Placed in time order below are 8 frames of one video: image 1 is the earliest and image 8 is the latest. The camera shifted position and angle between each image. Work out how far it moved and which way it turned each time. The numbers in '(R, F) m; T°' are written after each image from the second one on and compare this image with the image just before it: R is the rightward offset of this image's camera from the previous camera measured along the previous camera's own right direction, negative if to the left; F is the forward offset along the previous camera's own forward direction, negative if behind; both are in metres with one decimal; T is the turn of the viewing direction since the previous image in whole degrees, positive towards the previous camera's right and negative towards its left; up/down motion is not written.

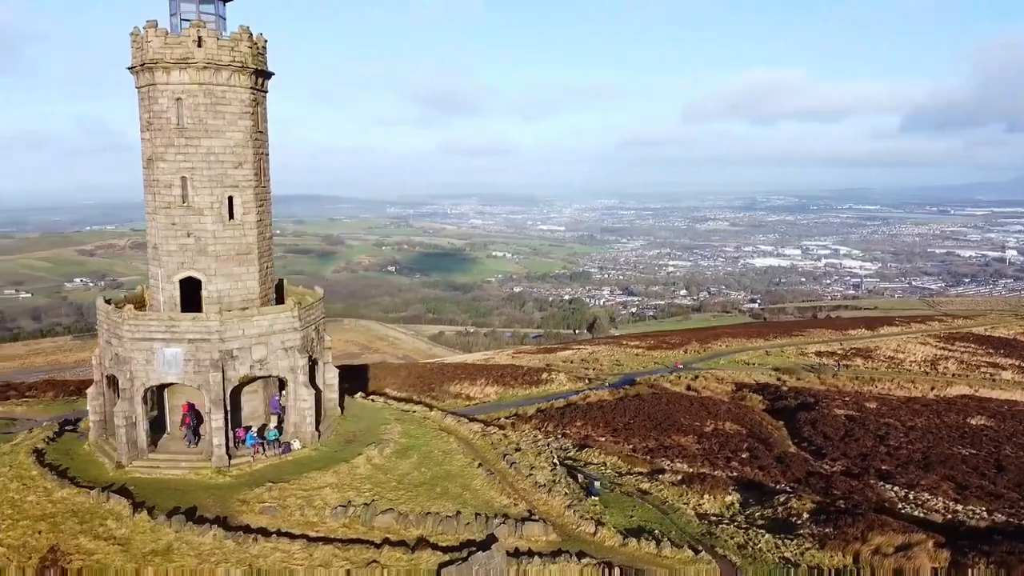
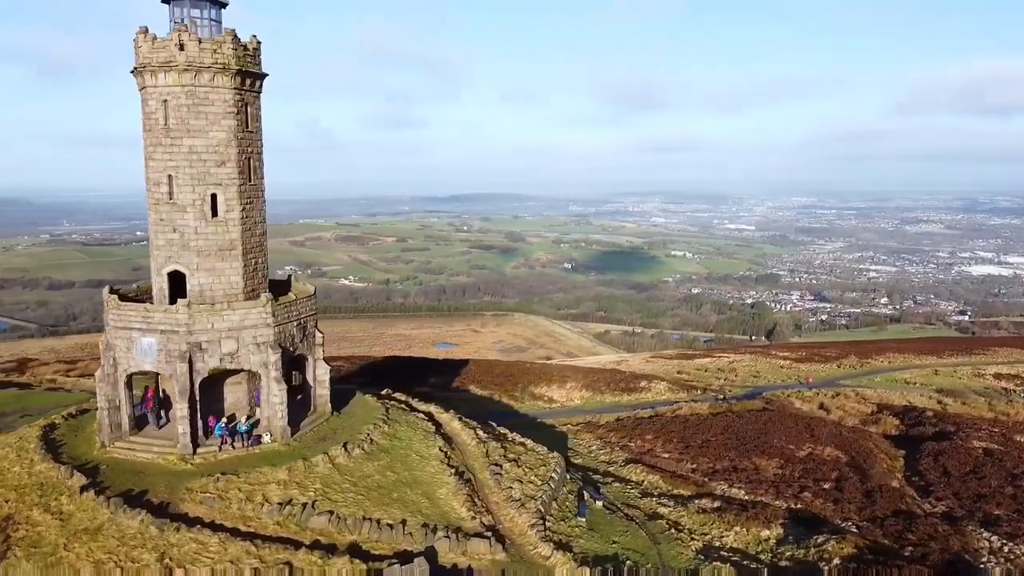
(+4.2, +1.3) m; -13°
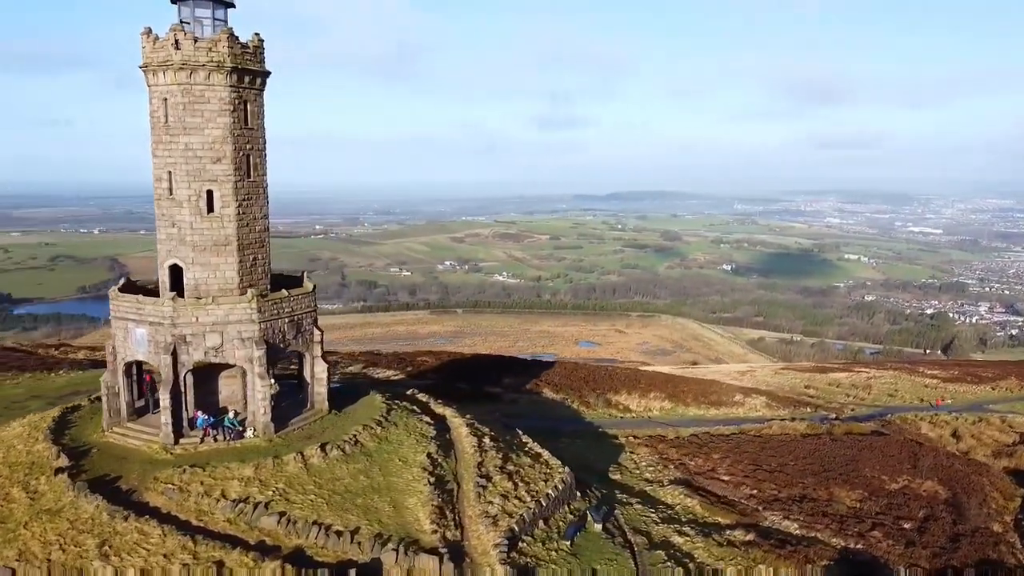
(+3.4, +1.3) m; -11°
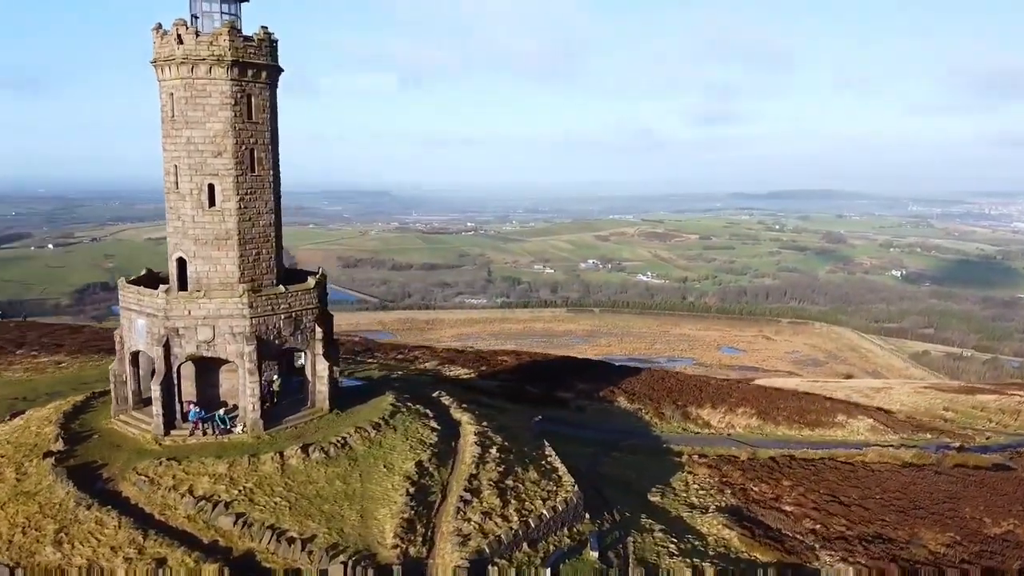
(+3.0, +1.4) m; -11°
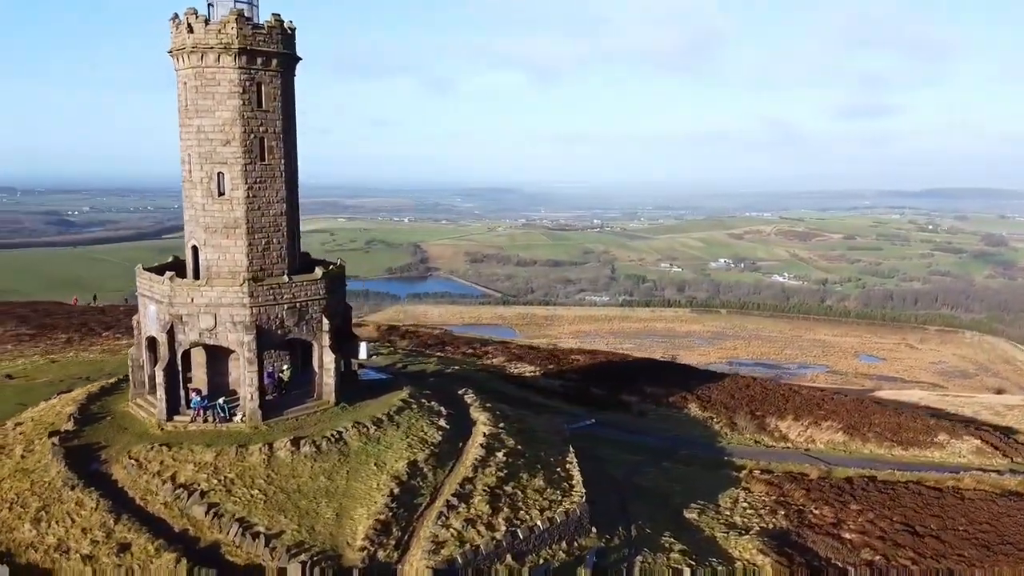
(+2.5, +1.1) m; -9°
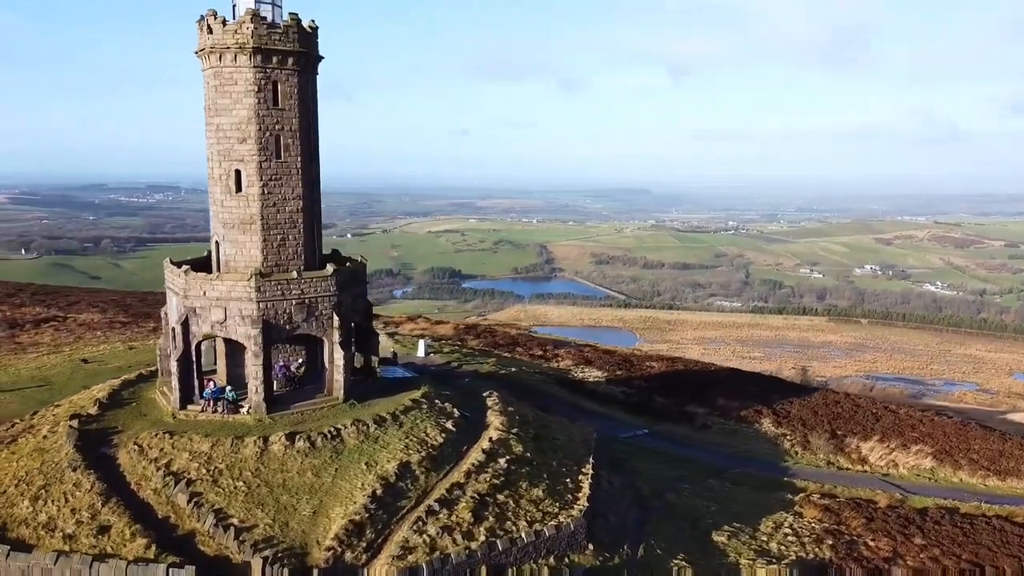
(+2.5, +0.8) m; -9°
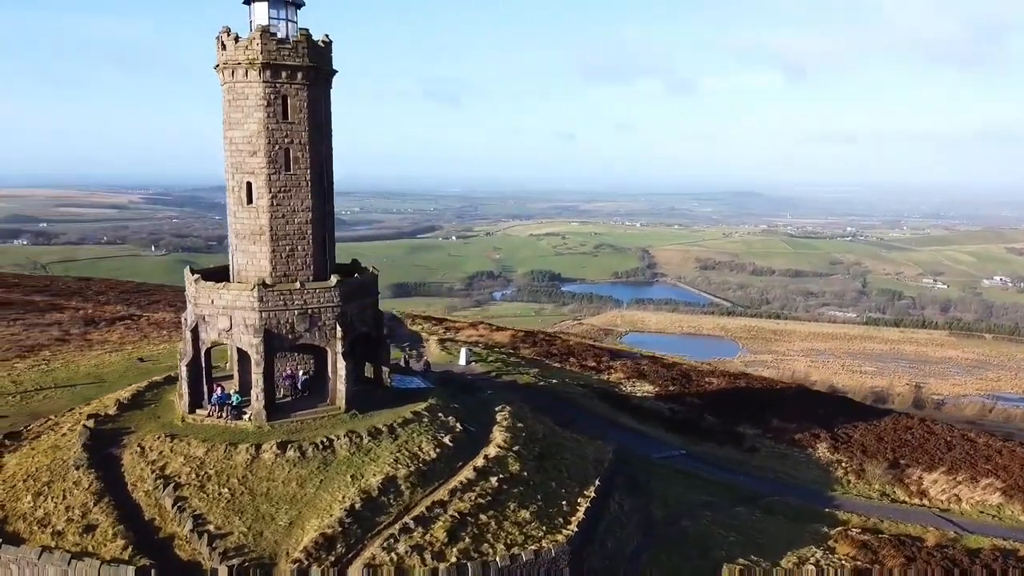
(+2.2, +0.4) m; -7°
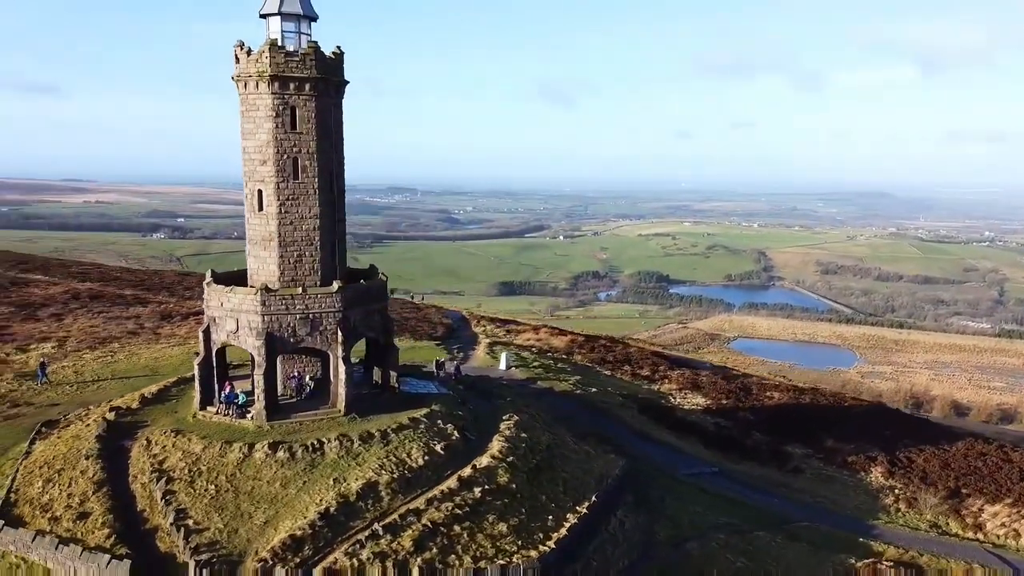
(+2.5, +0.3) m; -8°
